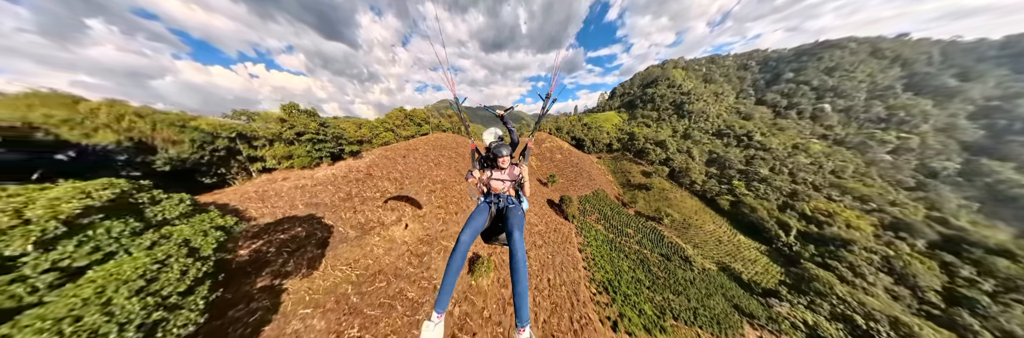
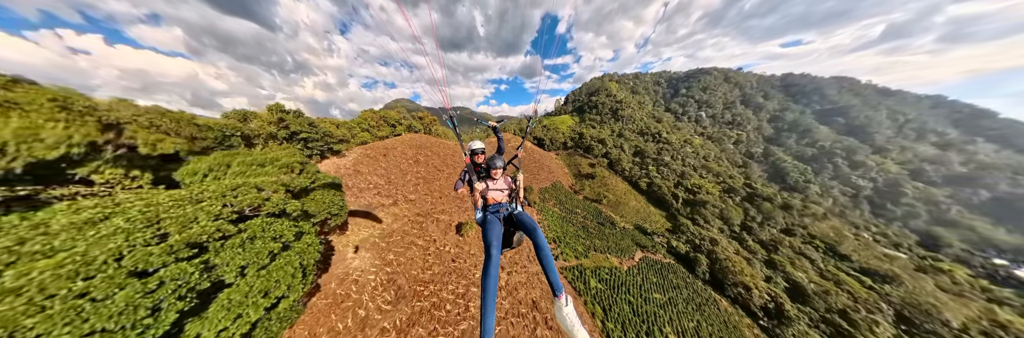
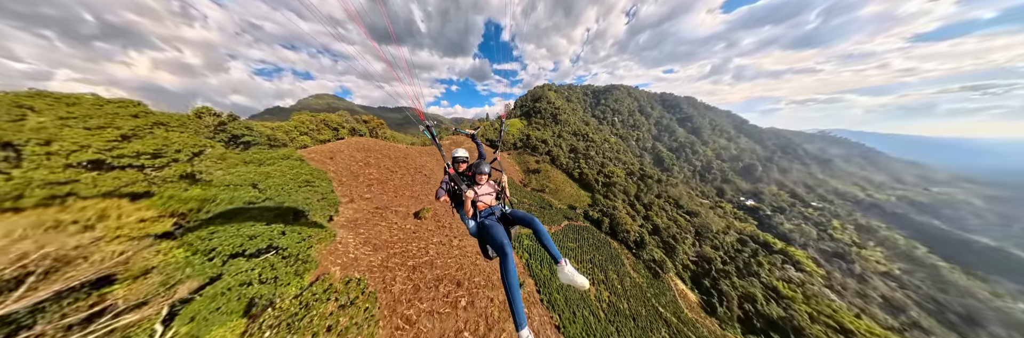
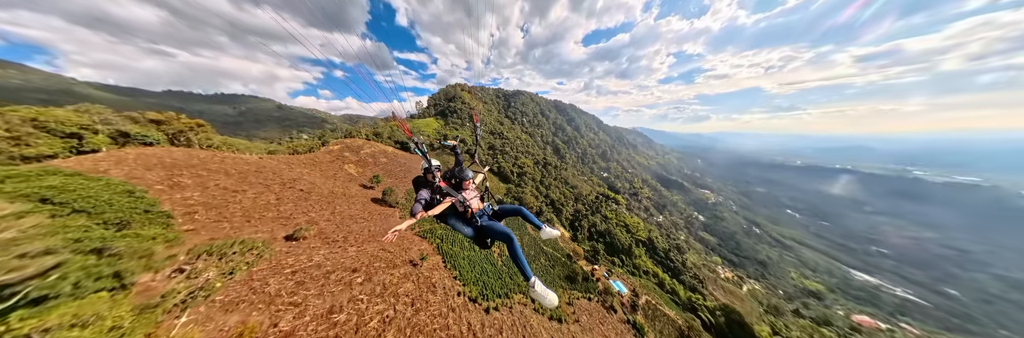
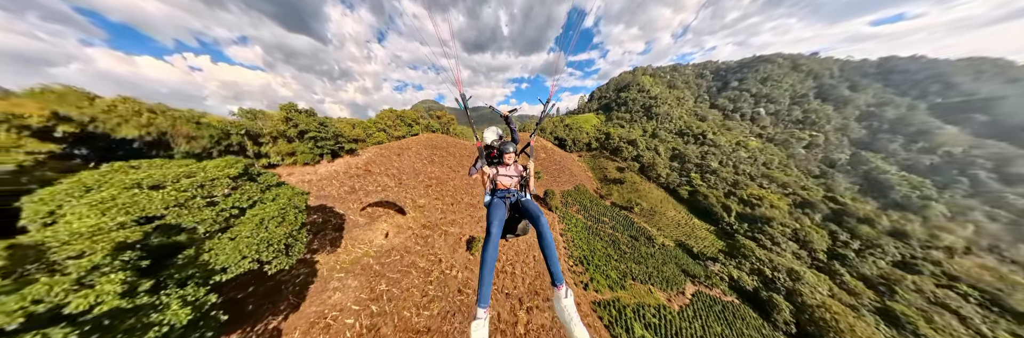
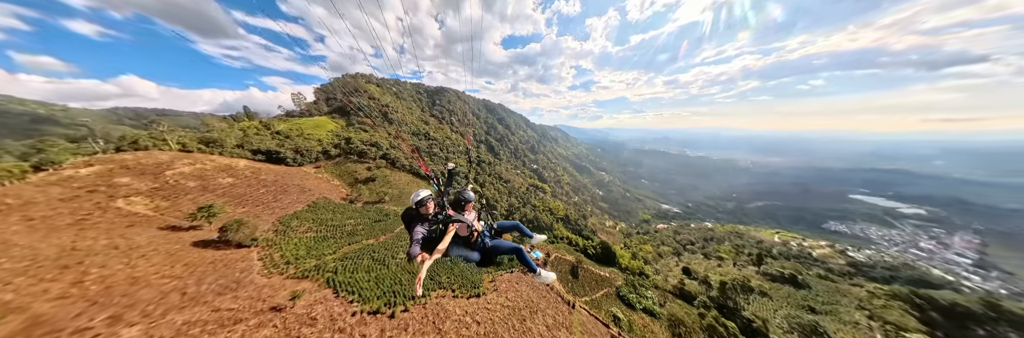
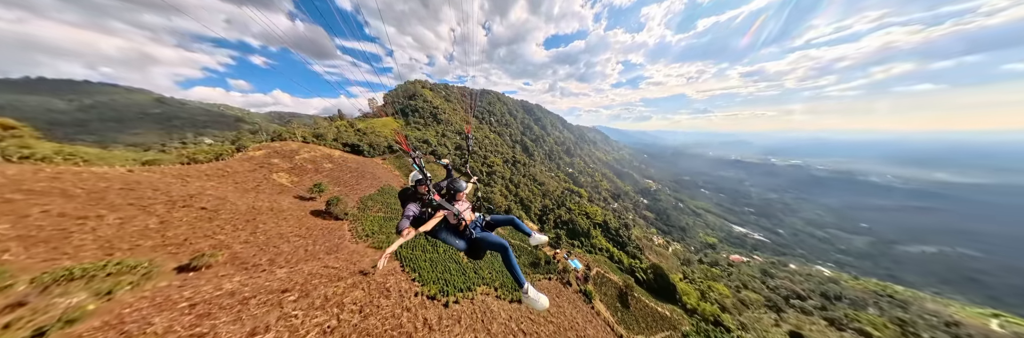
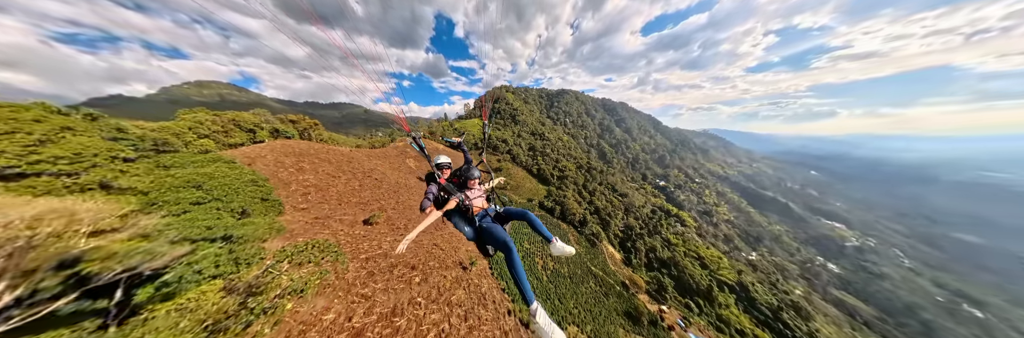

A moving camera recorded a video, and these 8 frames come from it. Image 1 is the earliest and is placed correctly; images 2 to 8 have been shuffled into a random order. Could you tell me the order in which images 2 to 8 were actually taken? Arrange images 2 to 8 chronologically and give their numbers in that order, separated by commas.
5, 2, 3, 8, 4, 7, 6
